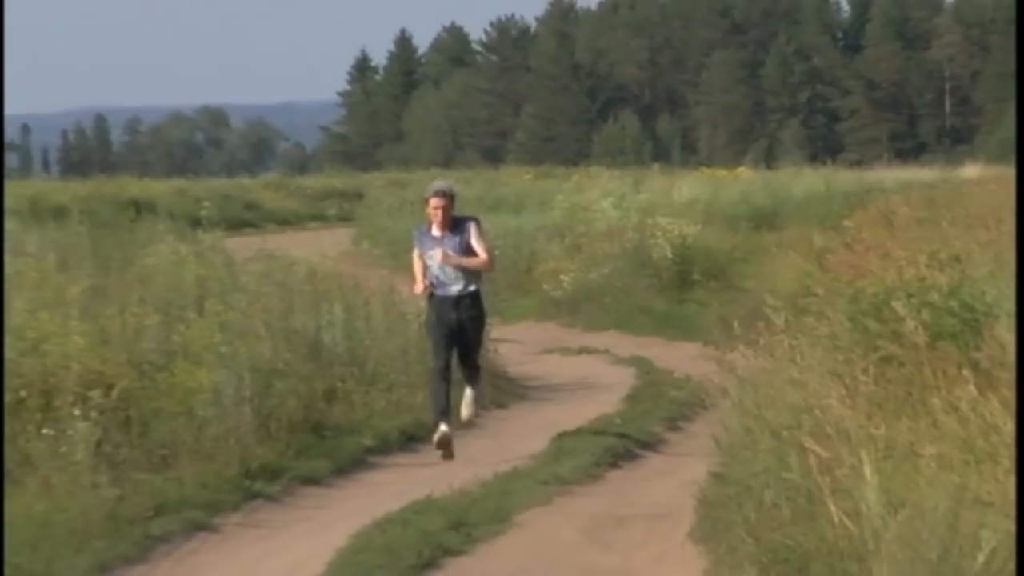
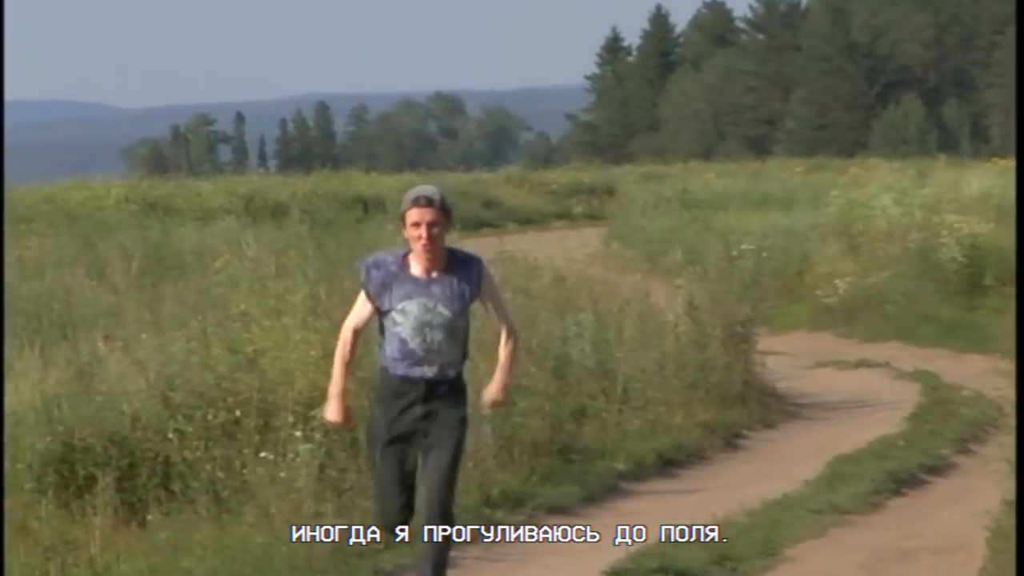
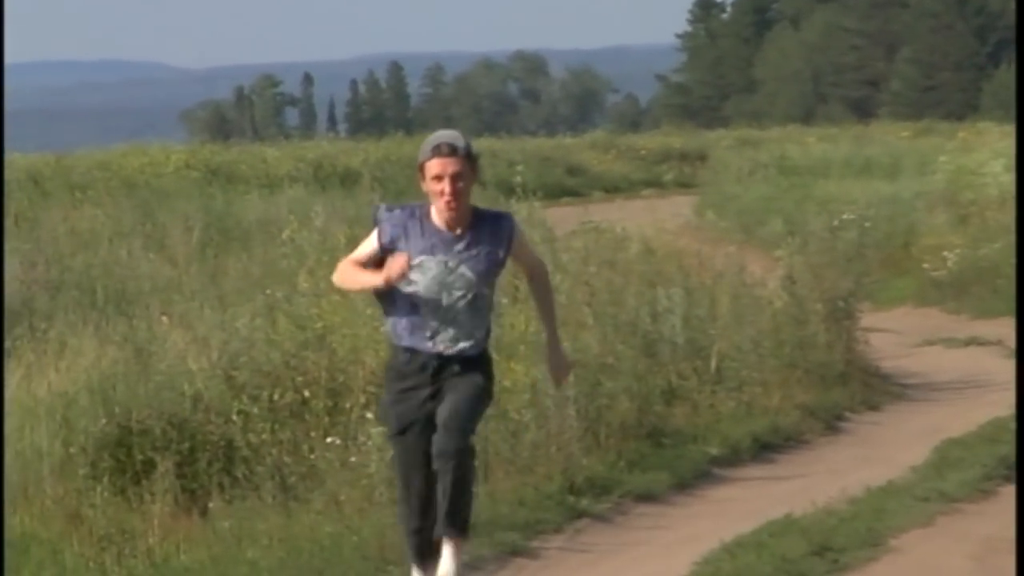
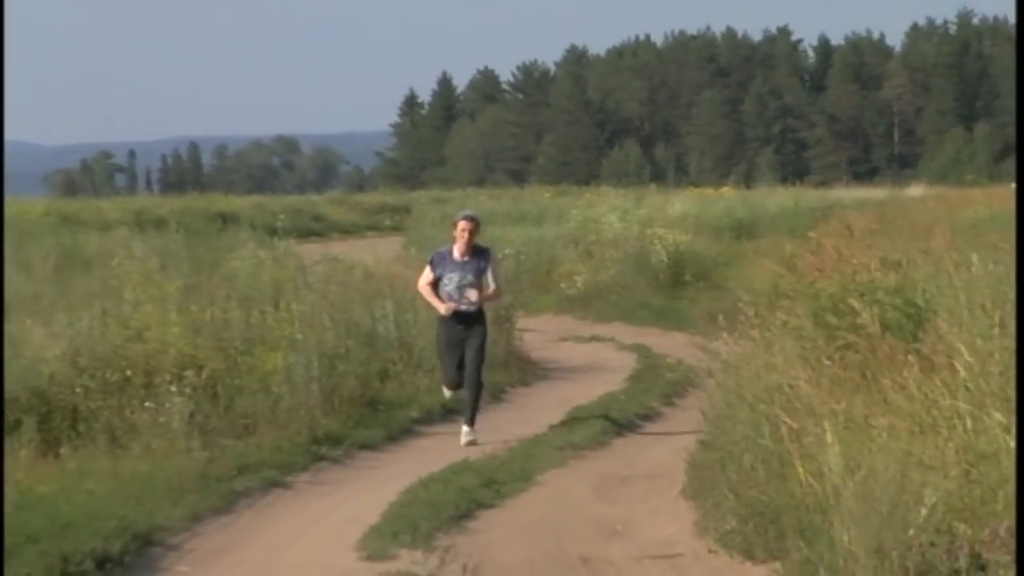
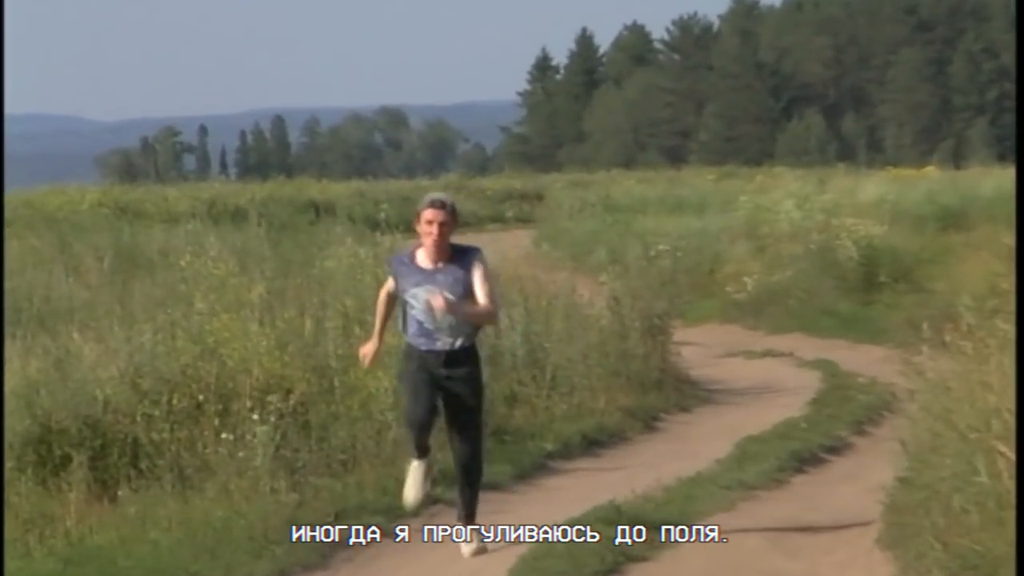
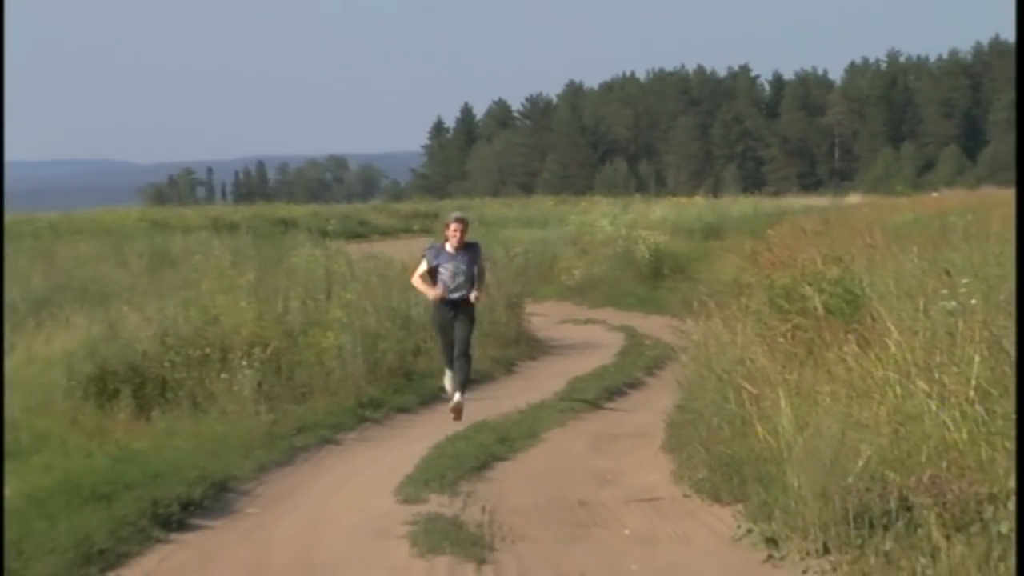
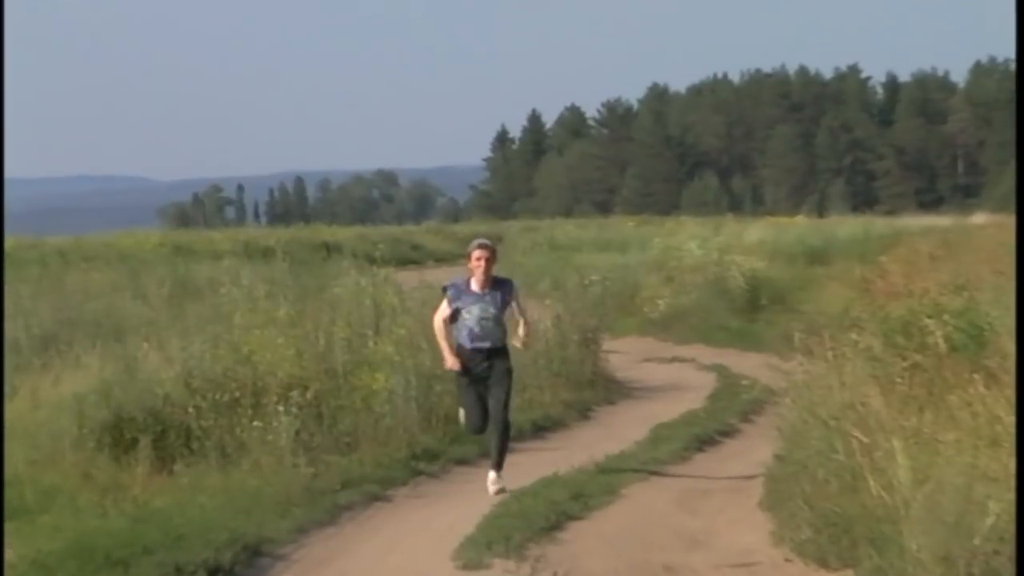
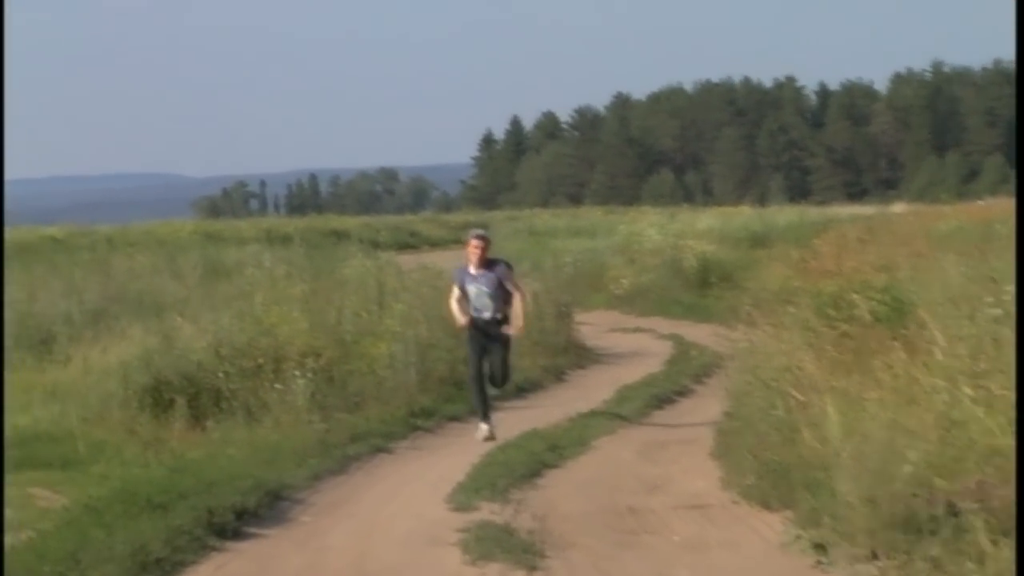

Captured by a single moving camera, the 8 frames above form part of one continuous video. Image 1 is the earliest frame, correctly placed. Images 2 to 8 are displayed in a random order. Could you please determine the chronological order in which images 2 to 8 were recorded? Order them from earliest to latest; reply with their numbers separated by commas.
4, 6, 8, 7, 5, 2, 3
